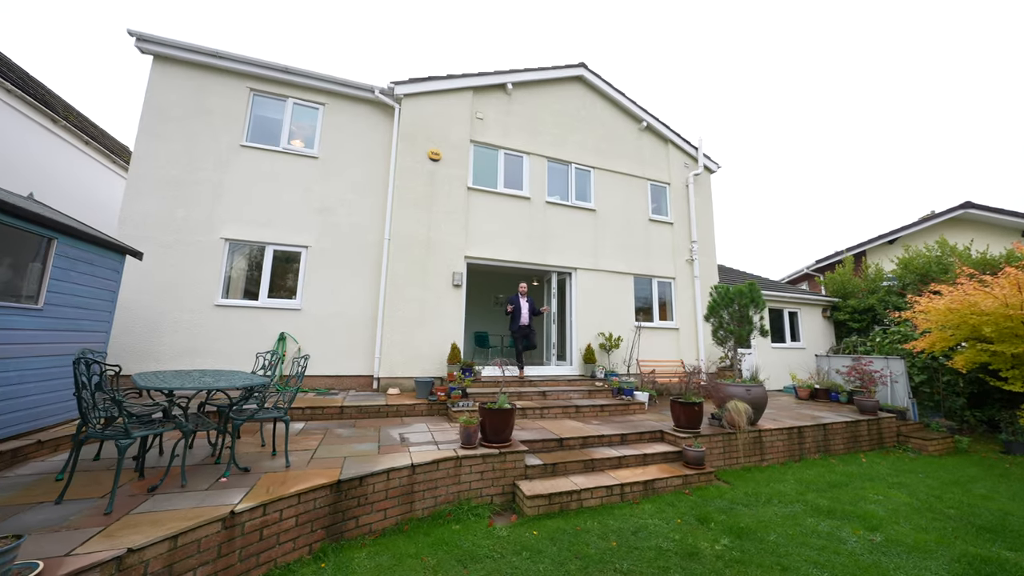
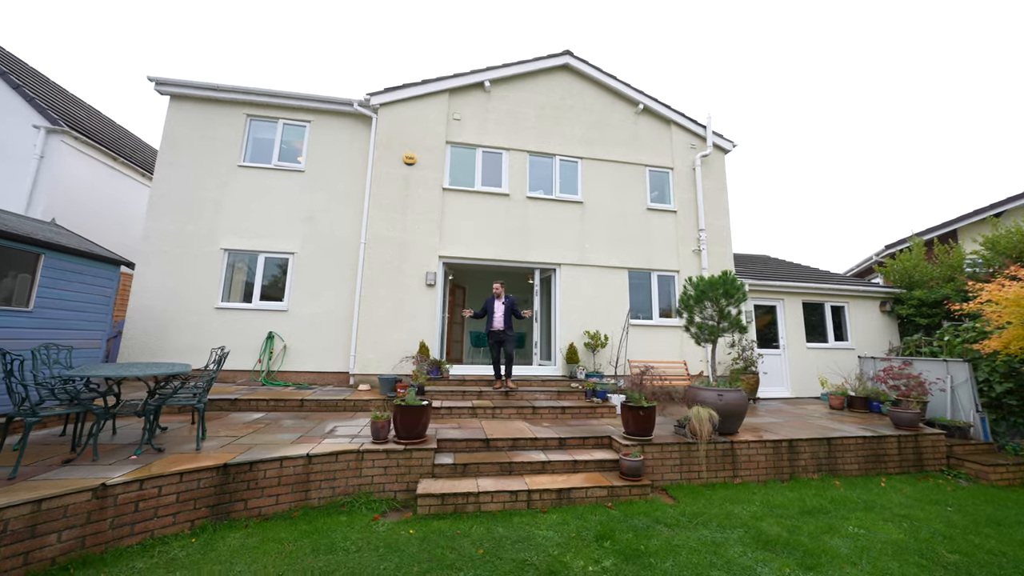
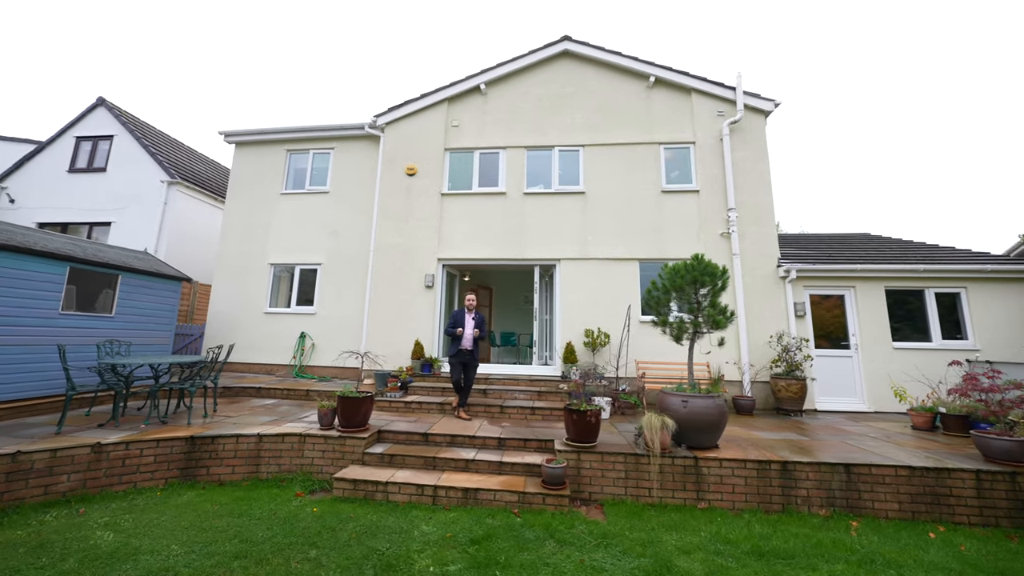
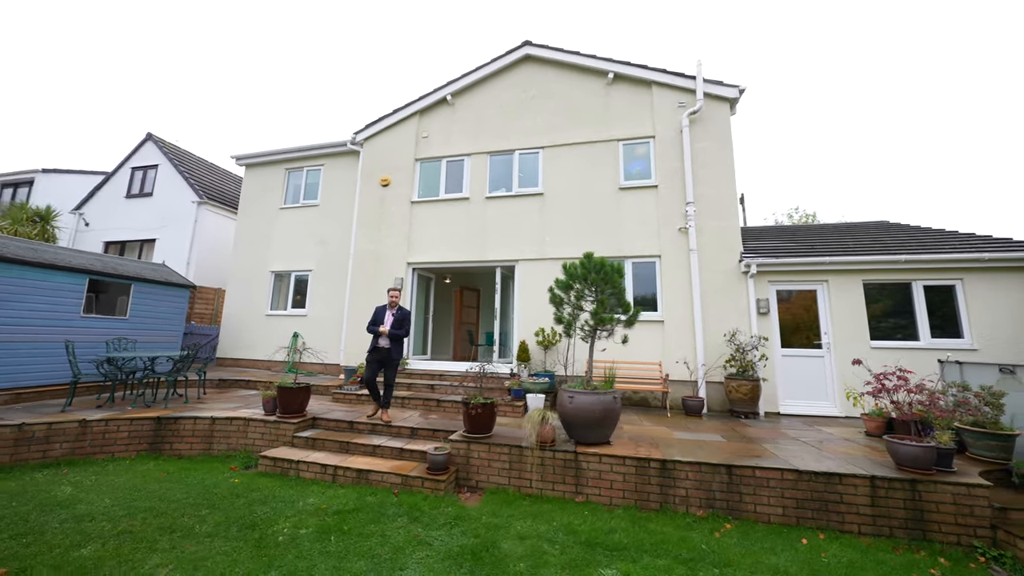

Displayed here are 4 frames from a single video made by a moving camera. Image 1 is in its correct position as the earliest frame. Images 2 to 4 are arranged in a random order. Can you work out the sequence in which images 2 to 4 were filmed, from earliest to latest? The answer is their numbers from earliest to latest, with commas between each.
2, 3, 4
